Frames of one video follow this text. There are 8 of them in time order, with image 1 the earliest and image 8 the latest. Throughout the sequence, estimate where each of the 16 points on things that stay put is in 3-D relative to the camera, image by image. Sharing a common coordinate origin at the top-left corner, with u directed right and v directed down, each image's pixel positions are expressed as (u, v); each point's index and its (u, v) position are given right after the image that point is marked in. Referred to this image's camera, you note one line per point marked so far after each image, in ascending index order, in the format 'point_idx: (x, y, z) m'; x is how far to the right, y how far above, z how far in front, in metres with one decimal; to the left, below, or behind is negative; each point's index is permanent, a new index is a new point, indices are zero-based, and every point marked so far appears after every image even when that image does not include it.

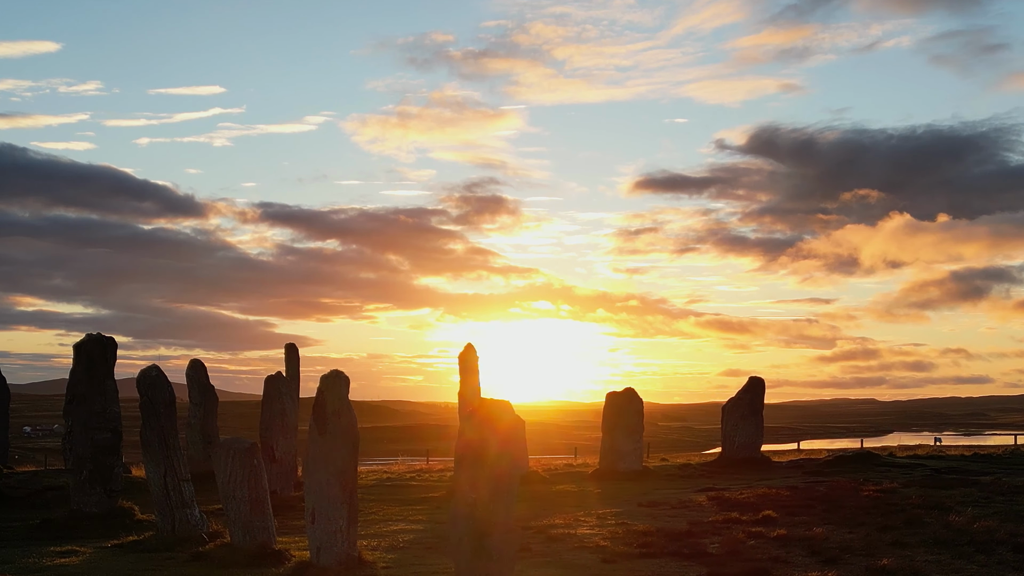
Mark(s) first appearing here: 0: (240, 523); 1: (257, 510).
0: (-5.1, -4.4, +18.0) m
1: (-4.7, -4.2, +18.0) m
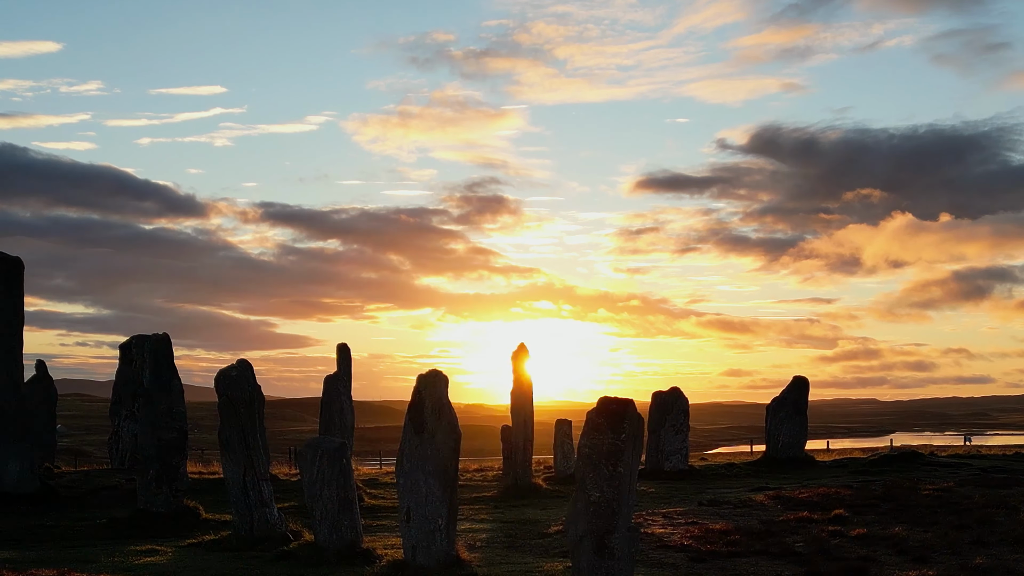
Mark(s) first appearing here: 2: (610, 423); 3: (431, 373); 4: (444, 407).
0: (-3.5, -4.4, +18.1) m
1: (-3.1, -4.2, +18.1) m
2: (+1.3, -1.7, +12.3) m
3: (-1.2, -1.4, +16.1) m
4: (-1.0, -1.9, +15.7) m
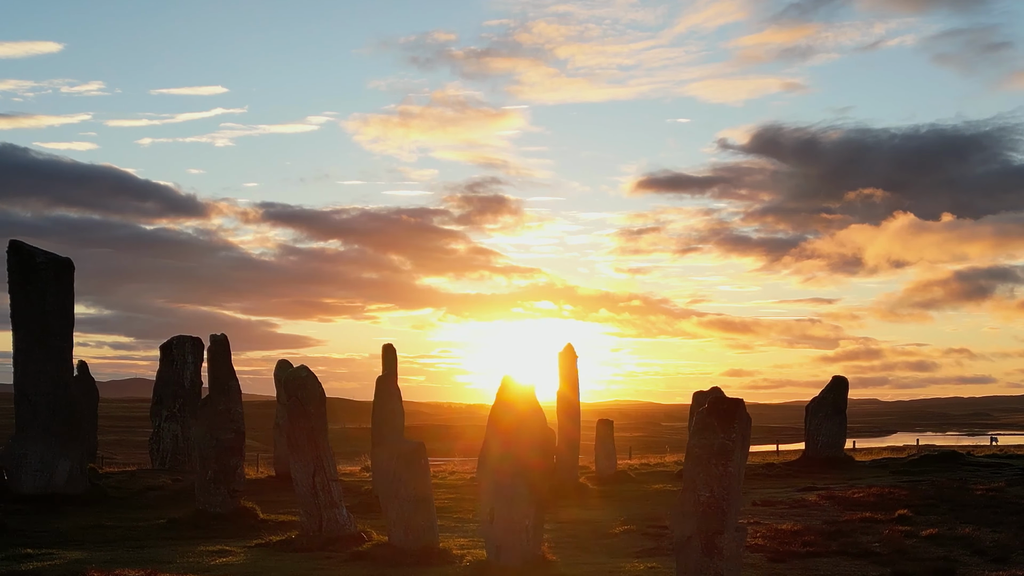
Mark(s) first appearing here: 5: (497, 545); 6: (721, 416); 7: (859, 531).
0: (-2.0, -4.5, +18.1) m
1: (-1.6, -4.2, +18.1) m
2: (+2.7, -1.7, +12.3) m
3: (+0.2, -1.4, +16.2) m
4: (+0.4, -2.0, +15.7) m
5: (-0.3, -4.3, +15.9) m
6: (+2.7, -1.7, +12.4) m
7: (+7.1, -5.0, +19.7) m
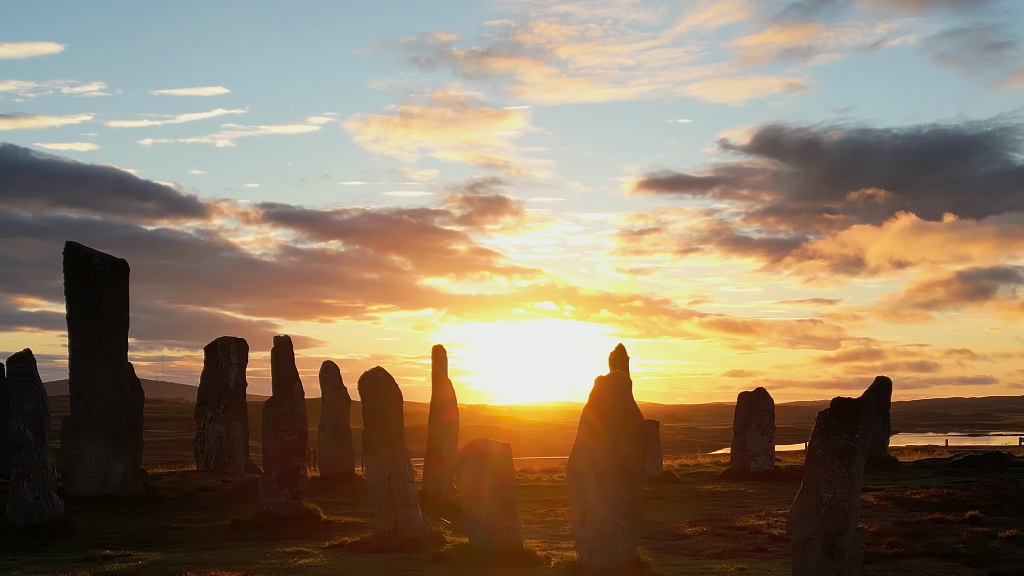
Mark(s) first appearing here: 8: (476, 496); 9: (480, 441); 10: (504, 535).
0: (-0.5, -4.5, +18.1) m
1: (-0.1, -4.2, +18.1) m
2: (+4.3, -1.8, +12.3) m
3: (+1.8, -1.4, +16.2) m
4: (+2.0, -2.0, +15.7) m
5: (+1.3, -4.3, +15.9) m
6: (+4.3, -1.7, +12.4) m
7: (+8.7, -5.0, +19.6) m
8: (-0.7, -4.0, +18.2) m
9: (-0.6, -3.0, +19.0) m
10: (-0.2, -4.7, +18.0) m
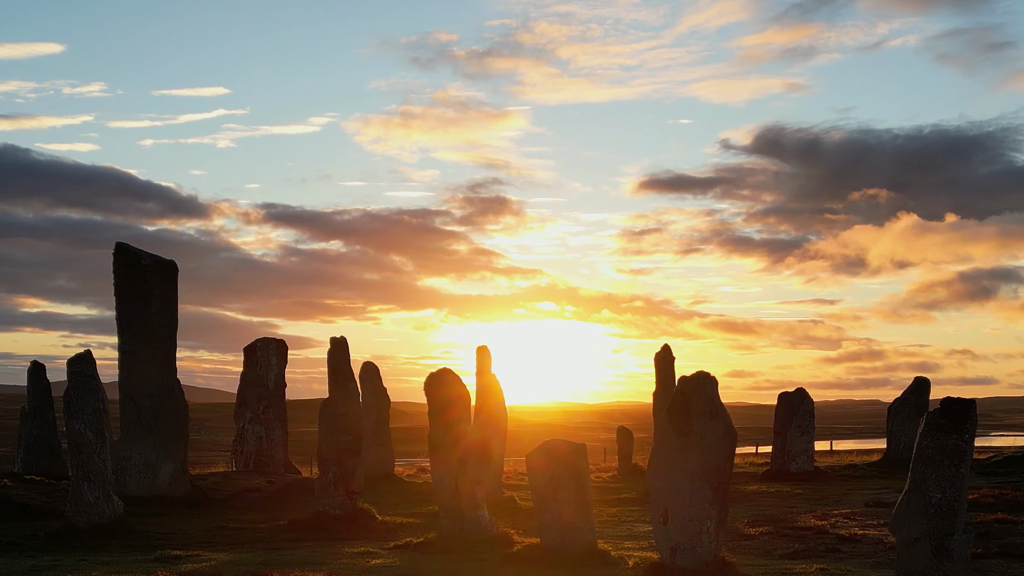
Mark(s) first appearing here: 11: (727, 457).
0: (+0.9, -4.5, +18.1) m
1: (+1.3, -4.2, +18.1) m
2: (+5.7, -1.8, +12.3) m
3: (+3.2, -1.4, +16.2) m
4: (+3.4, -2.0, +15.7) m
5: (+2.7, -4.3, +15.9) m
6: (+5.7, -1.7, +12.3) m
7: (+10.1, -5.0, +19.6) m
8: (+0.7, -4.0, +18.2) m
9: (+0.8, -3.0, +18.9) m
10: (+1.2, -4.7, +18.0) m
11: (+3.5, -2.7, +15.5) m
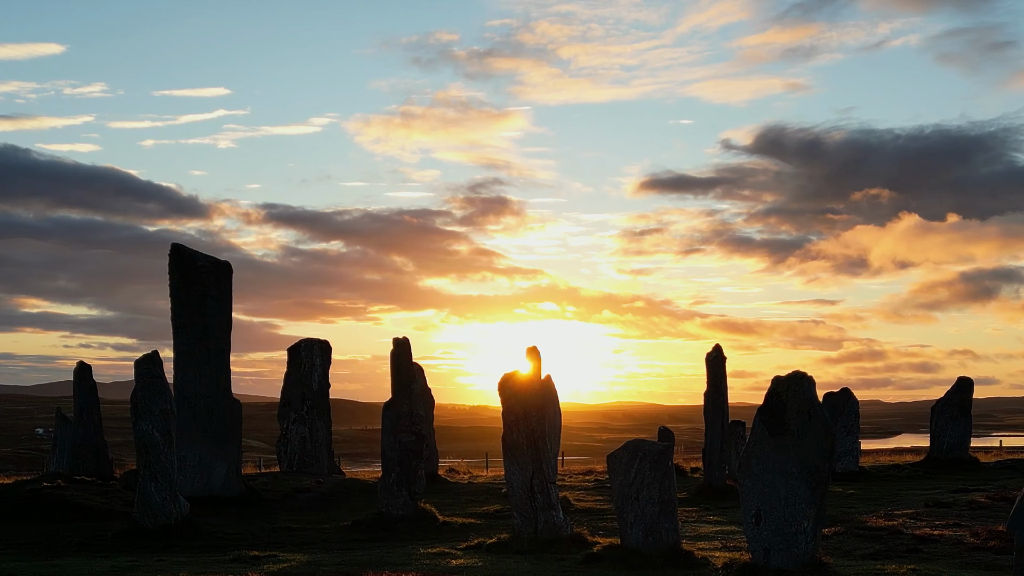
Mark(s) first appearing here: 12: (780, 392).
0: (+2.5, -4.5, +18.1) m
1: (+2.9, -4.2, +18.1) m
2: (+7.2, -1.7, +12.2) m
3: (+4.7, -1.4, +16.1) m
4: (+4.9, -2.0, +15.6) m
5: (+4.2, -4.3, +15.9) m
6: (+7.2, -1.7, +12.3) m
7: (+11.7, -5.0, +19.5) m
8: (+2.2, -4.0, +18.2) m
9: (+2.4, -3.0, +18.9) m
10: (+2.8, -4.7, +18.0) m
11: (+5.1, -2.7, +15.4) m
12: (+4.5, -1.8, +15.9) m
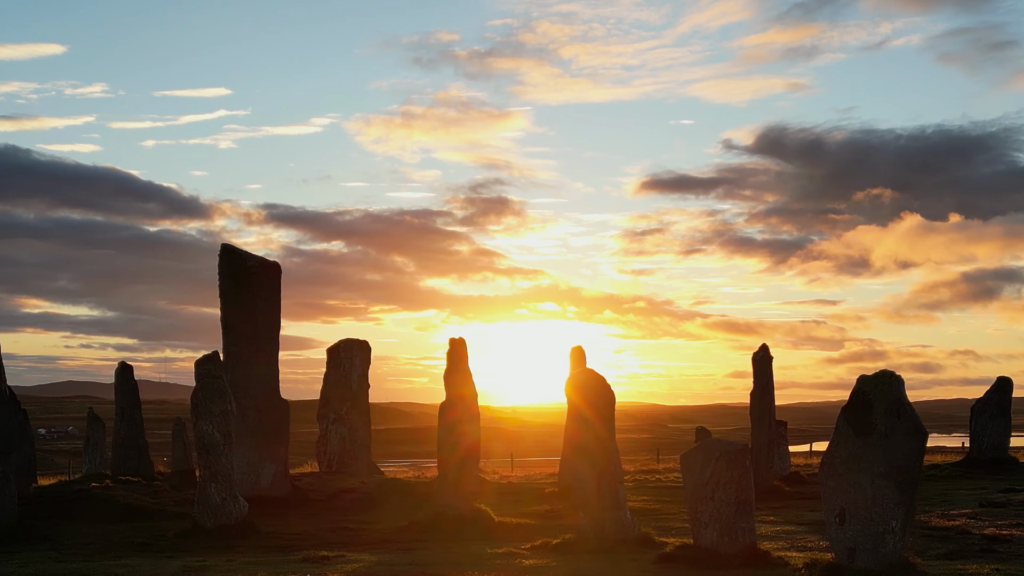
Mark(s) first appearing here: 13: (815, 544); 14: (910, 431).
0: (+3.9, -4.5, +18.0) m
1: (+4.3, -4.2, +18.0) m
2: (+8.6, -1.7, +12.2) m
3: (+6.1, -1.4, +16.0) m
4: (+6.3, -2.0, +15.5) m
5: (+5.6, -4.3, +15.8) m
6: (+8.6, -1.7, +12.2) m
7: (+13.1, -5.0, +19.5) m
8: (+3.6, -4.0, +18.1) m
9: (+3.8, -3.0, +18.8) m
10: (+4.2, -4.7, +17.9) m
11: (+6.5, -2.7, +15.4) m
12: (+5.9, -1.7, +15.8) m
13: (+6.2, -5.2, +19.6) m
14: (+6.4, -2.3, +15.4) m
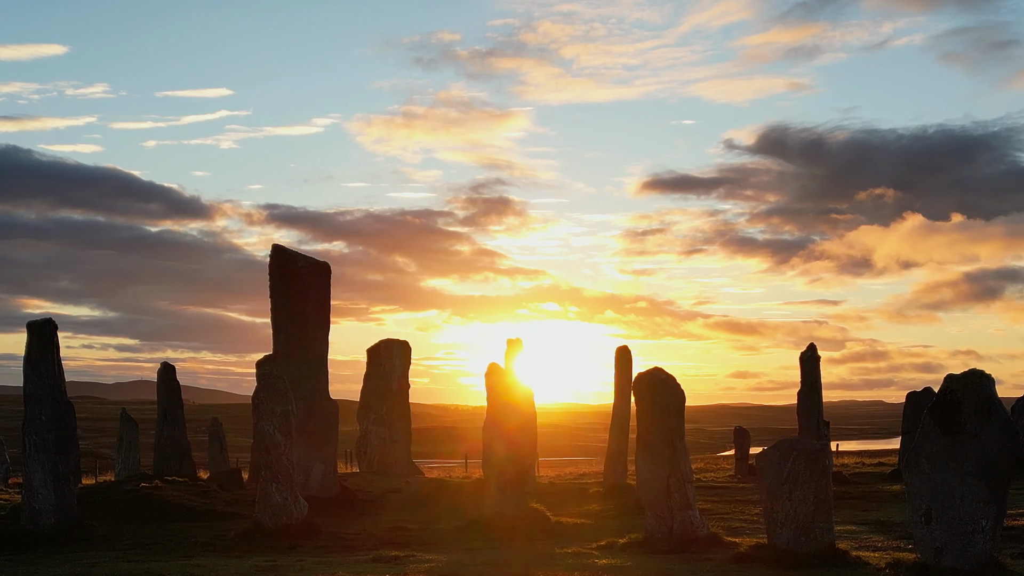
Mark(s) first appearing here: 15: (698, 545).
0: (+5.3, -4.4, +17.9) m
1: (+5.7, -4.2, +17.9) m
2: (+10.0, -1.7, +12.1) m
3: (+7.5, -1.4, +15.9) m
4: (+7.7, -1.9, +15.4) m
5: (+7.0, -4.3, +15.7) m
6: (+10.0, -1.6, +12.1) m
7: (+14.5, -5.0, +19.3) m
8: (+5.1, -3.9, +18.0) m
9: (+5.2, -3.0, +18.7) m
10: (+5.6, -4.6, +17.8) m
11: (+7.9, -2.7, +15.3) m
12: (+7.3, -1.7, +15.7) m
13: (+7.7, -5.2, +19.5) m
14: (+7.9, -2.3, +15.3) m
15: (+3.8, -5.2, +19.4) m
